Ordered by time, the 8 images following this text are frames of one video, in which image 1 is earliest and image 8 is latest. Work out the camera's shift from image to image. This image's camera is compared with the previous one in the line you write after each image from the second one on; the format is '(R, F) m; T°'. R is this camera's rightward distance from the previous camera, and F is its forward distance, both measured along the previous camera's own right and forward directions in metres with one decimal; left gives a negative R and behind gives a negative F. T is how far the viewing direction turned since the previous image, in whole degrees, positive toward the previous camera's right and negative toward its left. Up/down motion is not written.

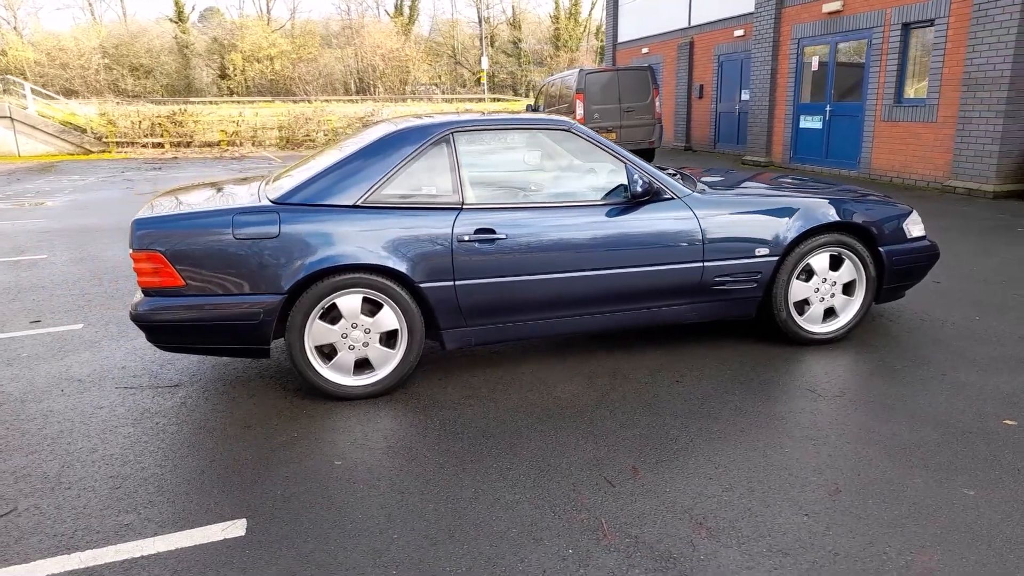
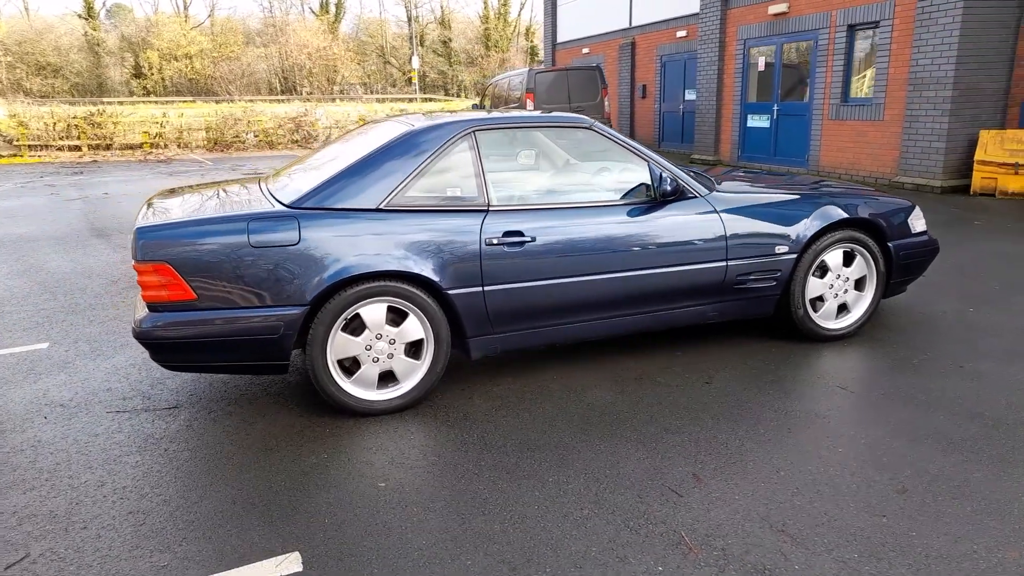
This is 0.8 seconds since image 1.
(-0.5, +0.2) m; +5°
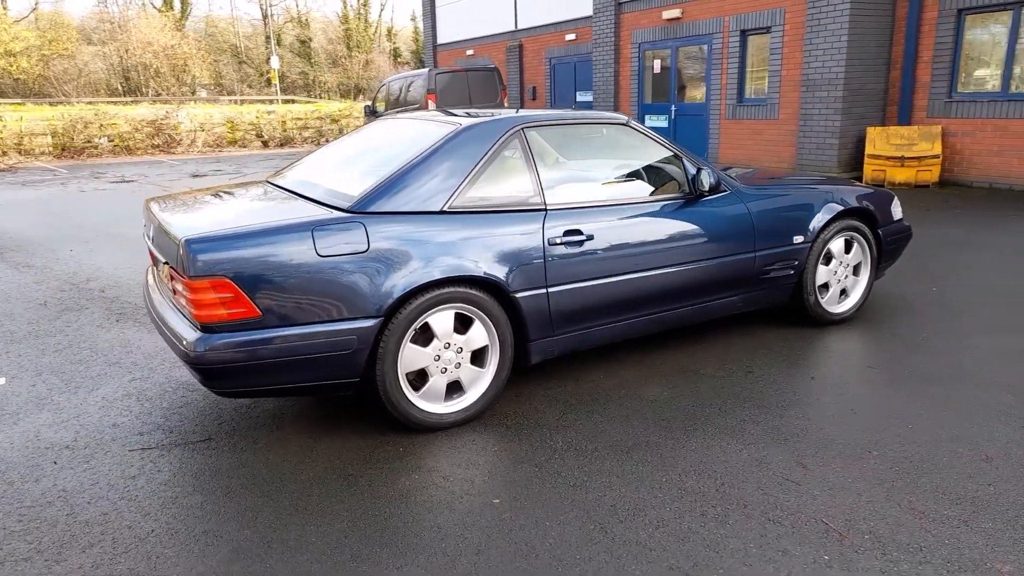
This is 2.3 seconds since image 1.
(-0.9, +0.2) m; +10°
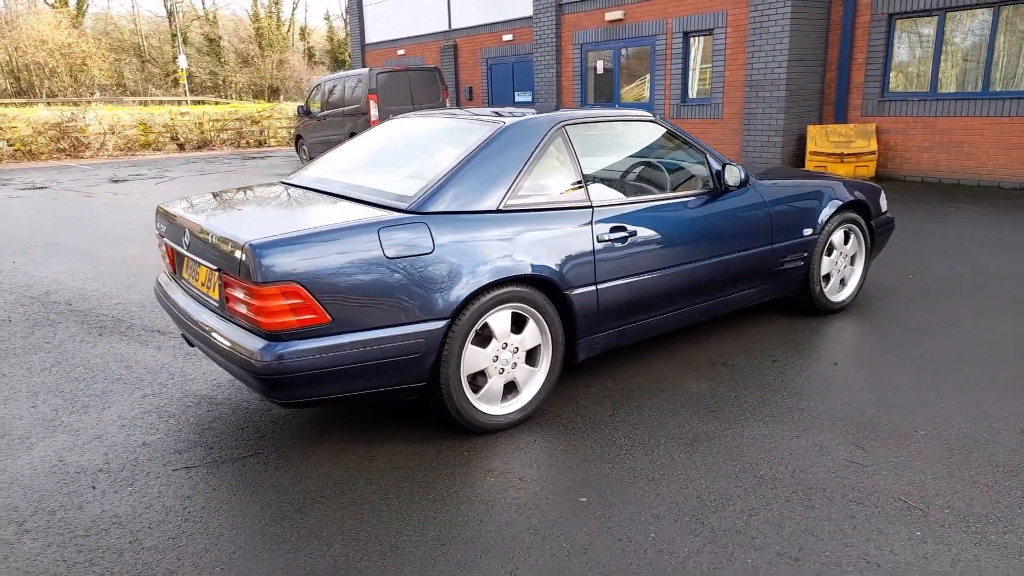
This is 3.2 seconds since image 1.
(-0.6, +0.1) m; +6°
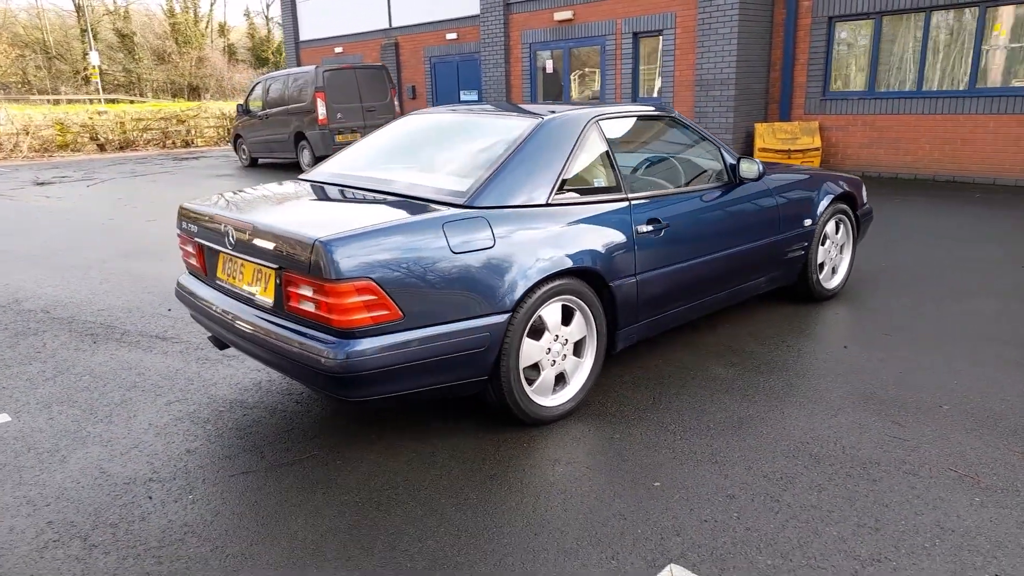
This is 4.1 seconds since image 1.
(-0.6, 0.0) m; +6°
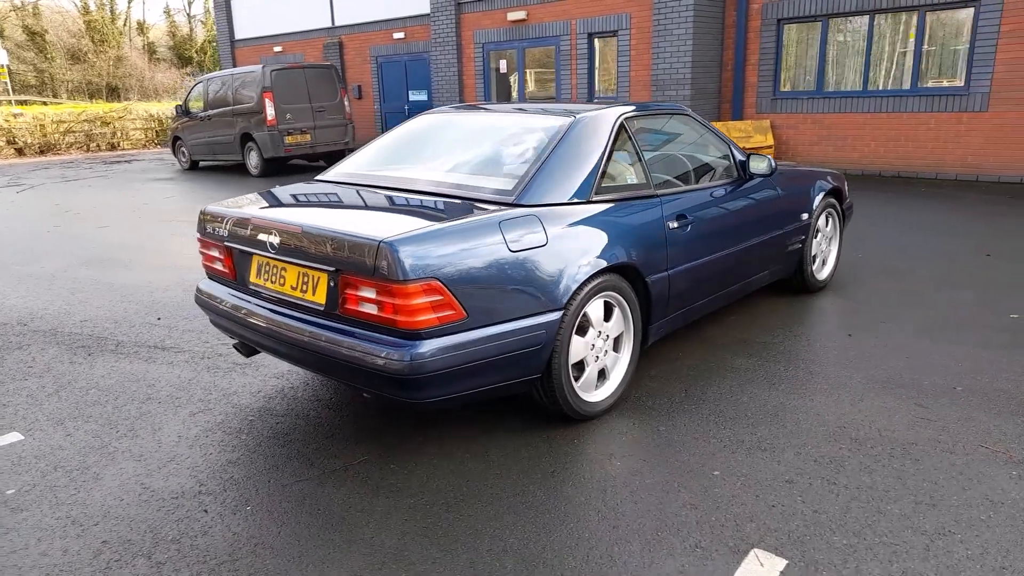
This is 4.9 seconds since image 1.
(-0.5, 0.0) m; +5°
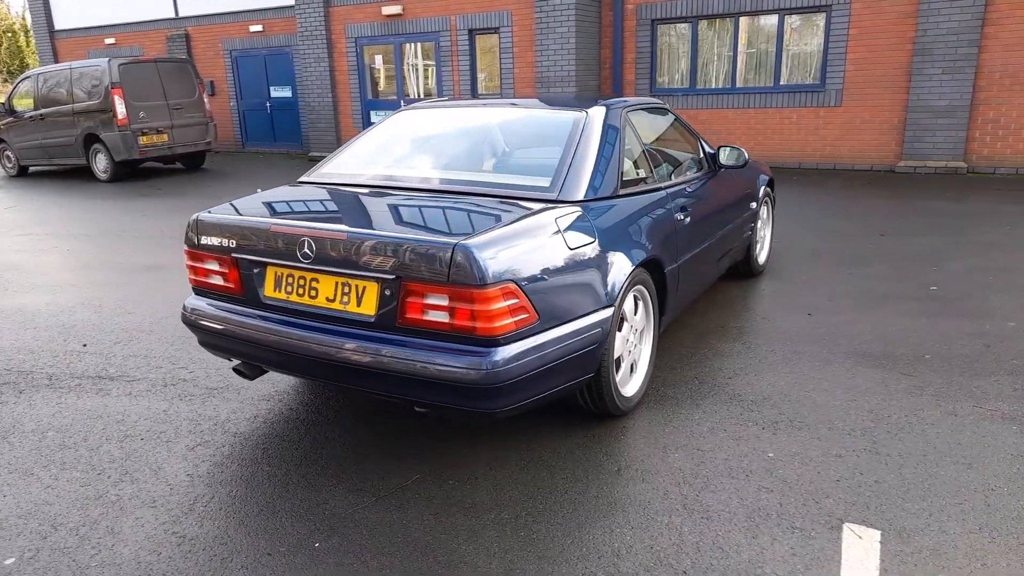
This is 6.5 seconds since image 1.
(-0.8, +0.2) m; +12°
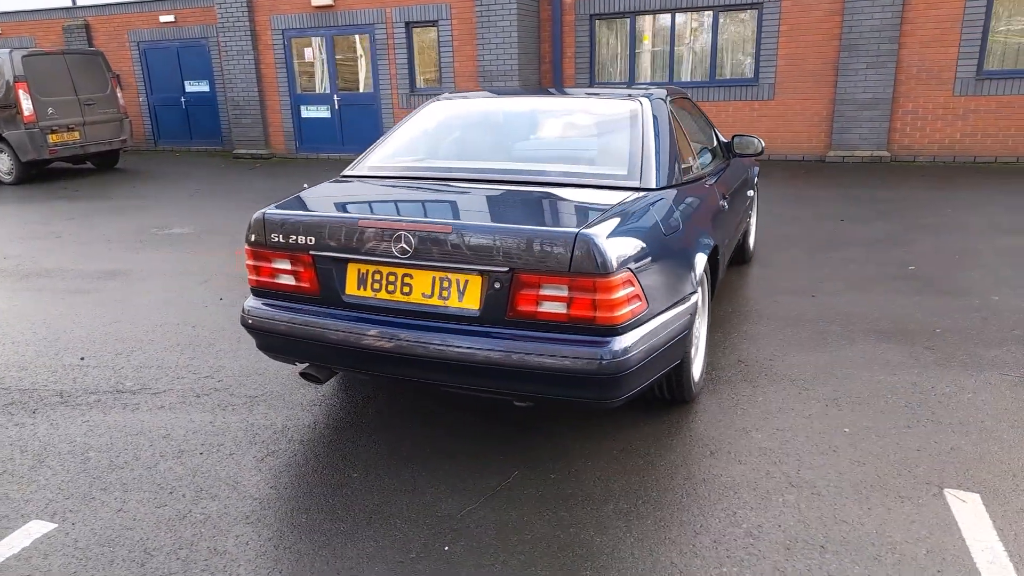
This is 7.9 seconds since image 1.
(-0.7, +0.1) m; +7°
